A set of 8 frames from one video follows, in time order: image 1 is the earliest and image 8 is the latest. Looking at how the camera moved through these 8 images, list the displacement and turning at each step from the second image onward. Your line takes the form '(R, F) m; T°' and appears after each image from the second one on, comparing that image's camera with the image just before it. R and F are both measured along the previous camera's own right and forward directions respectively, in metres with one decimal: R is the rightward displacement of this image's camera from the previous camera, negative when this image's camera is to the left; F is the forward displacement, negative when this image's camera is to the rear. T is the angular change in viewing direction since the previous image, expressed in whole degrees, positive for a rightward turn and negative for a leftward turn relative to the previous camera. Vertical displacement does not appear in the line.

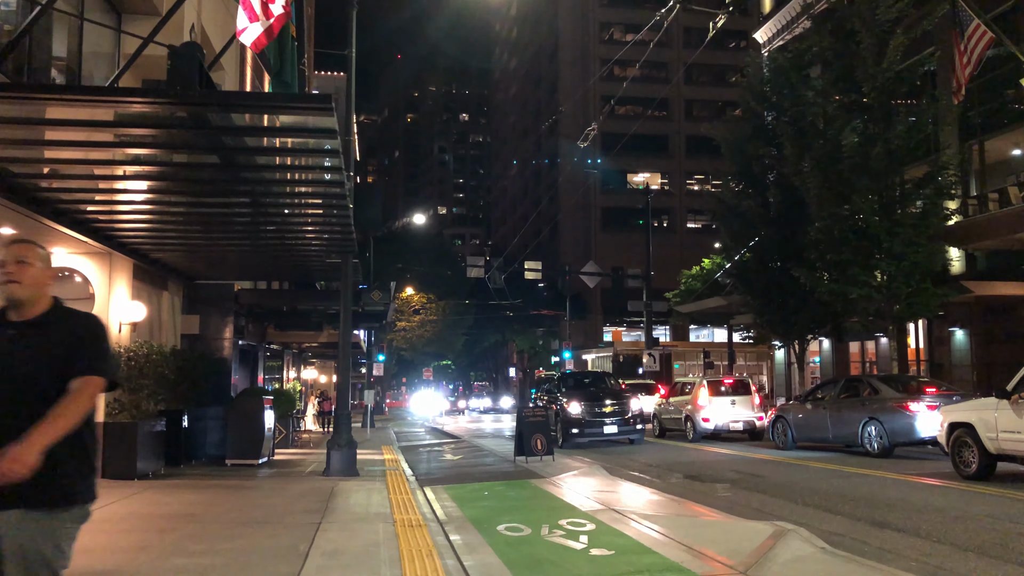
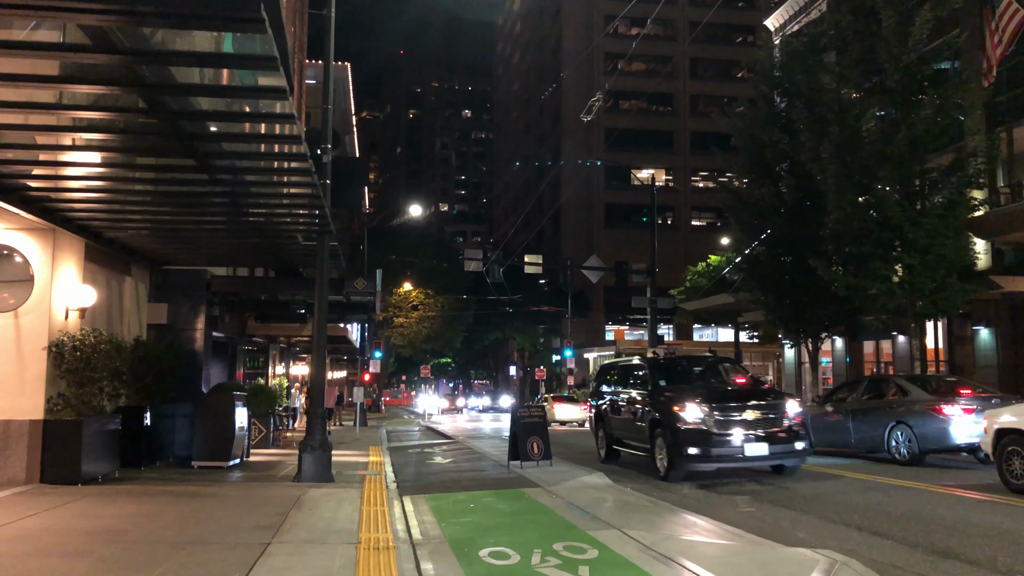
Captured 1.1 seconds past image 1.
(+0.1, +1.3) m; 0°
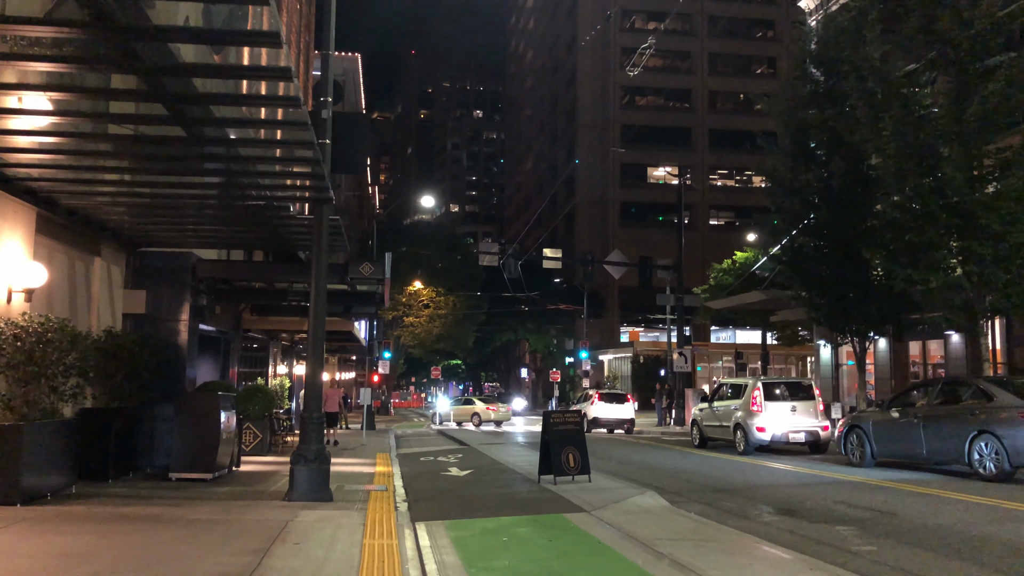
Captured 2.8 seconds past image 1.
(-0.3, +1.9) m; -1°
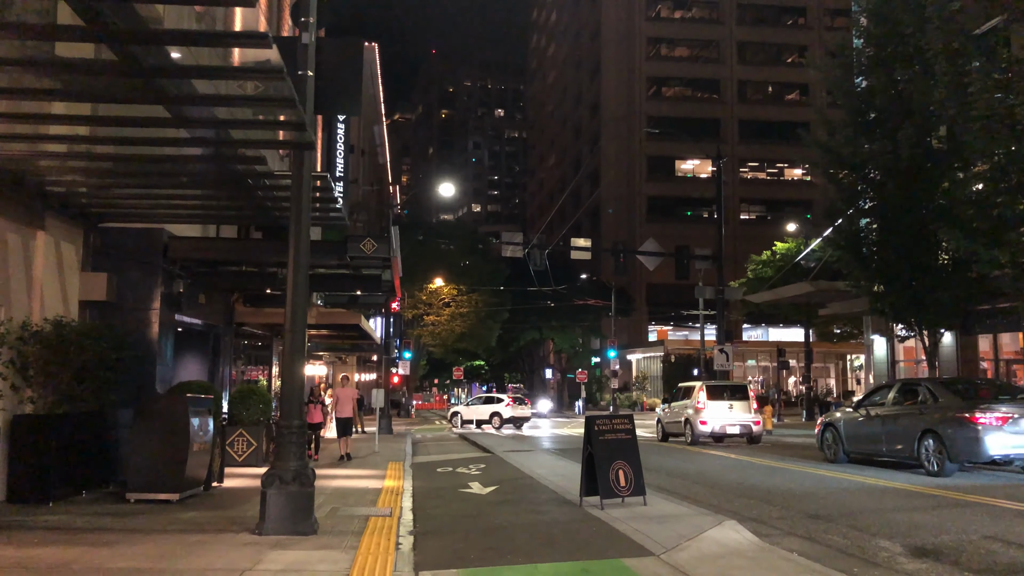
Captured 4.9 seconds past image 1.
(-0.1, +2.1) m; -2°
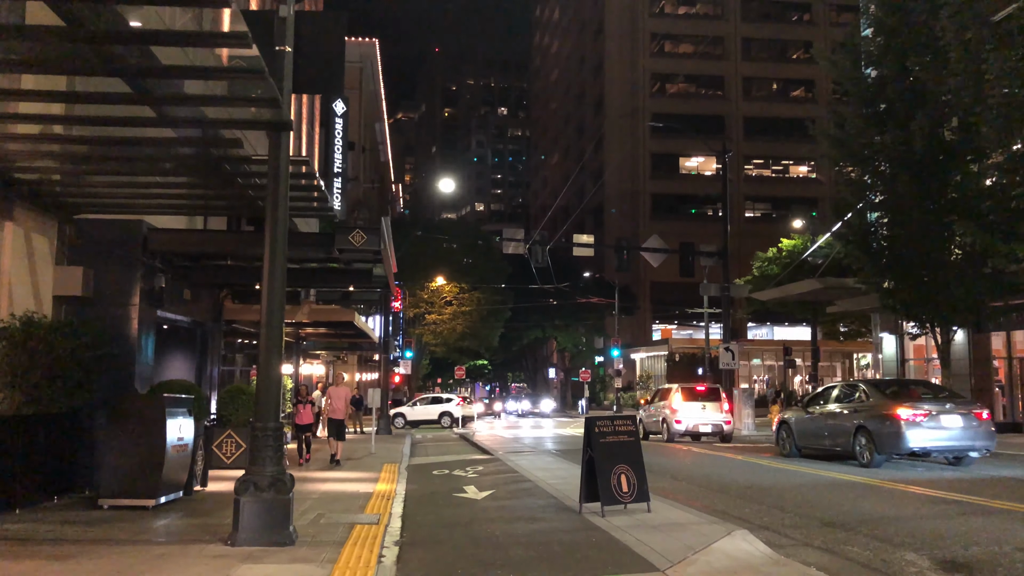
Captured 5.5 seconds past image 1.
(+0.1, +0.5) m; 0°
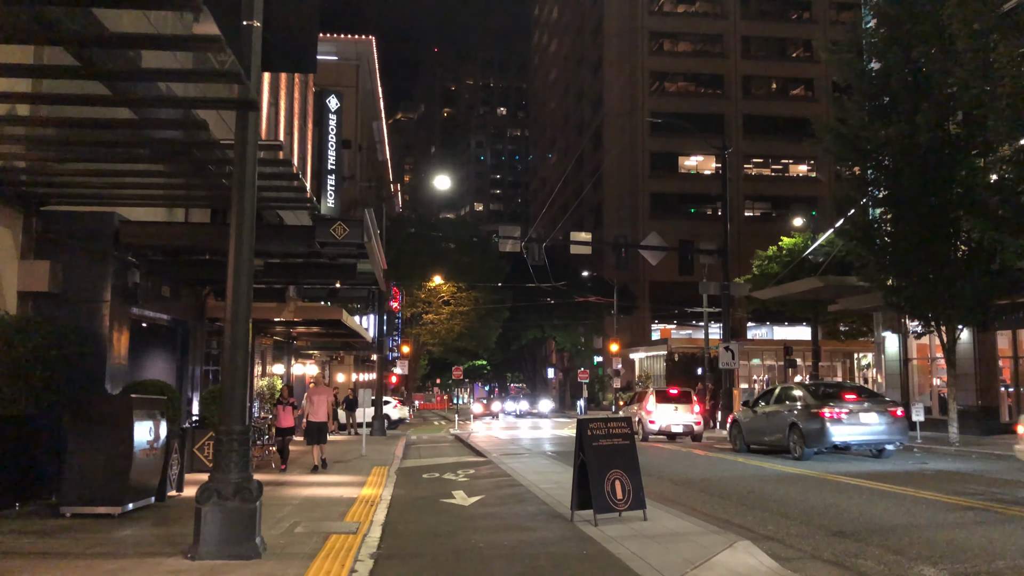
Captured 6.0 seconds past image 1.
(+0.1, +0.5) m; 0°
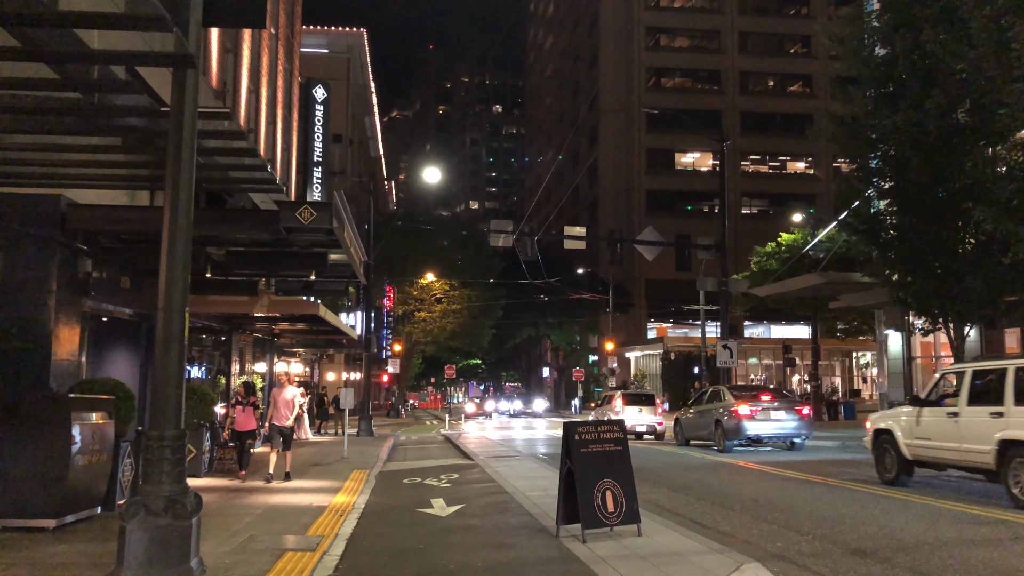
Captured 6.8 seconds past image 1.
(+0.1, +0.8) m; 0°
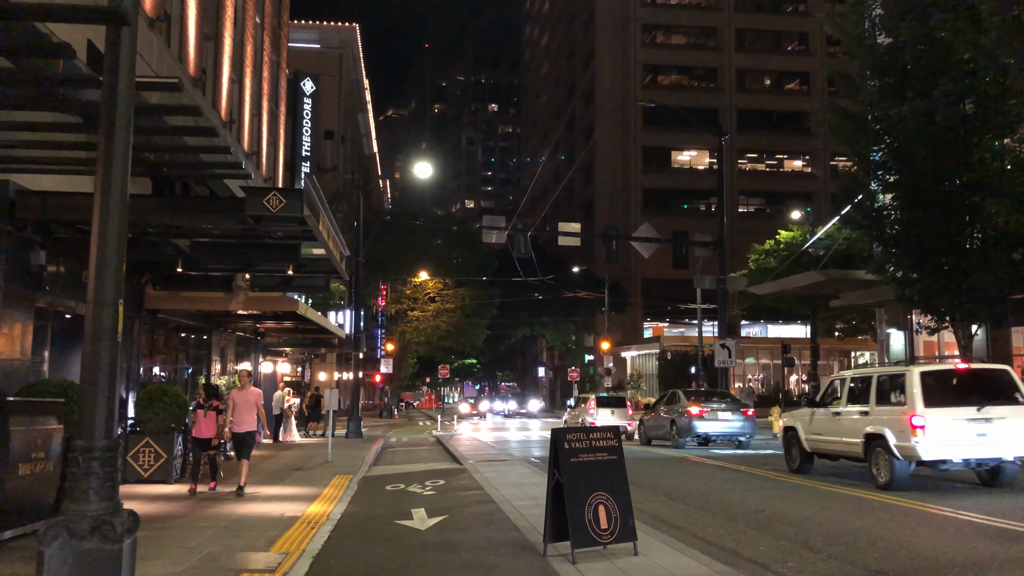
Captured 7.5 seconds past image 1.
(+0.1, +0.7) m; 0°
